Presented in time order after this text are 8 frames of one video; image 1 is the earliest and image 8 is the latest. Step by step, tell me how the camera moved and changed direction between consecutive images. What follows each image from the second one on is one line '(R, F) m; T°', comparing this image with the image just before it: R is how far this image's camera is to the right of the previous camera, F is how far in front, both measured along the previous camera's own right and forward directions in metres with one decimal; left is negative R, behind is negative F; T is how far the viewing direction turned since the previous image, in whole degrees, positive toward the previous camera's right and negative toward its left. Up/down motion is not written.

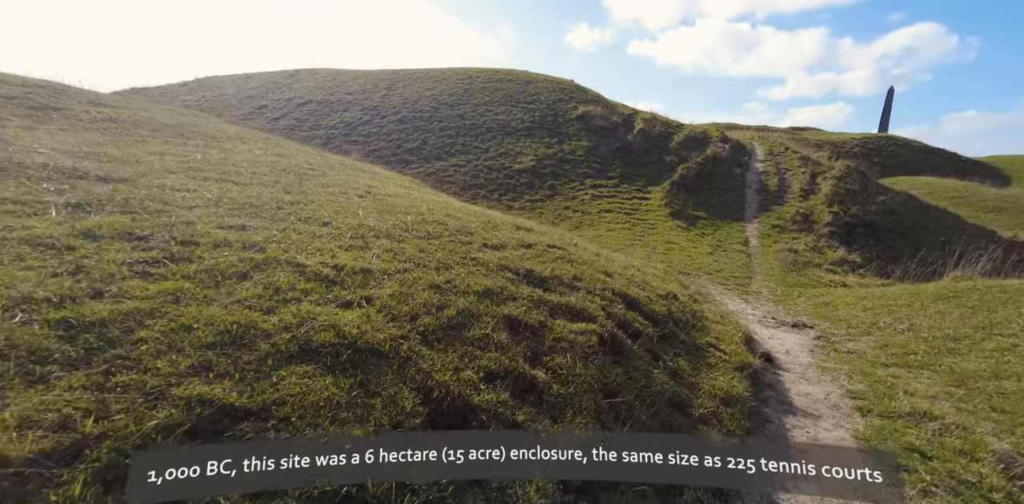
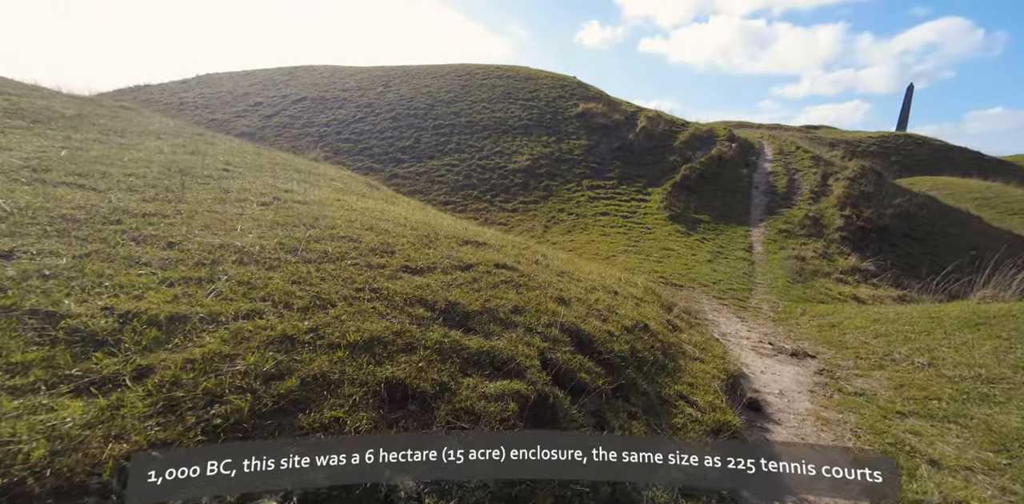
(+1.1, +1.4) m; -1°
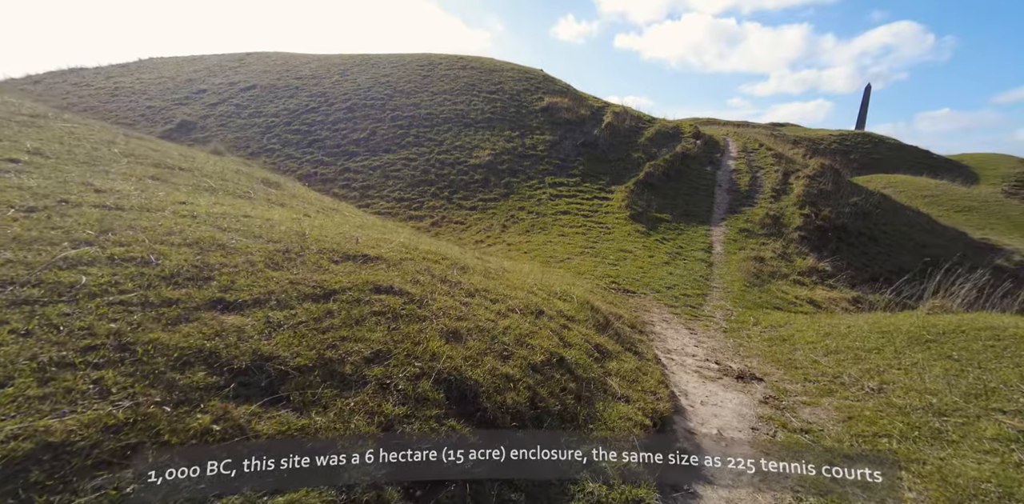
(+1.1, +1.2) m; +3°
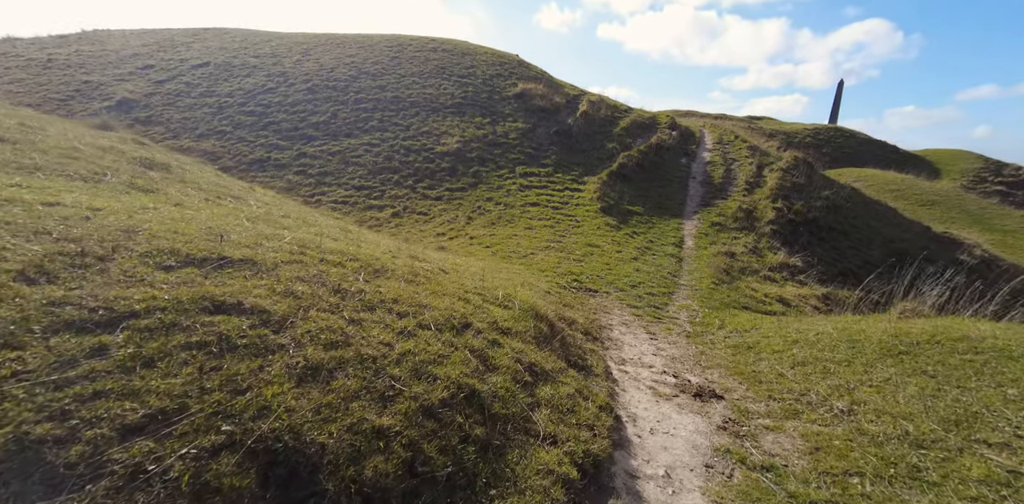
(+0.9, +1.3) m; +3°
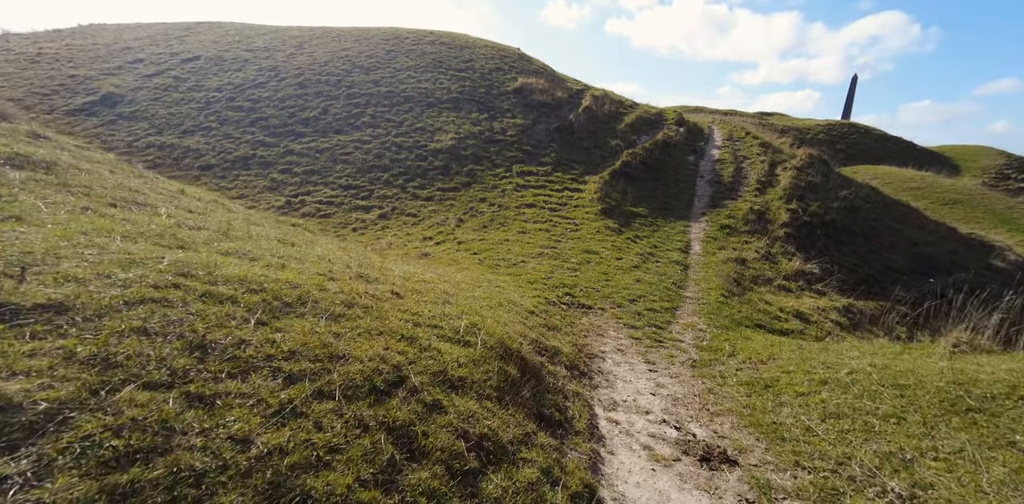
(+0.7, +1.7) m; -1°
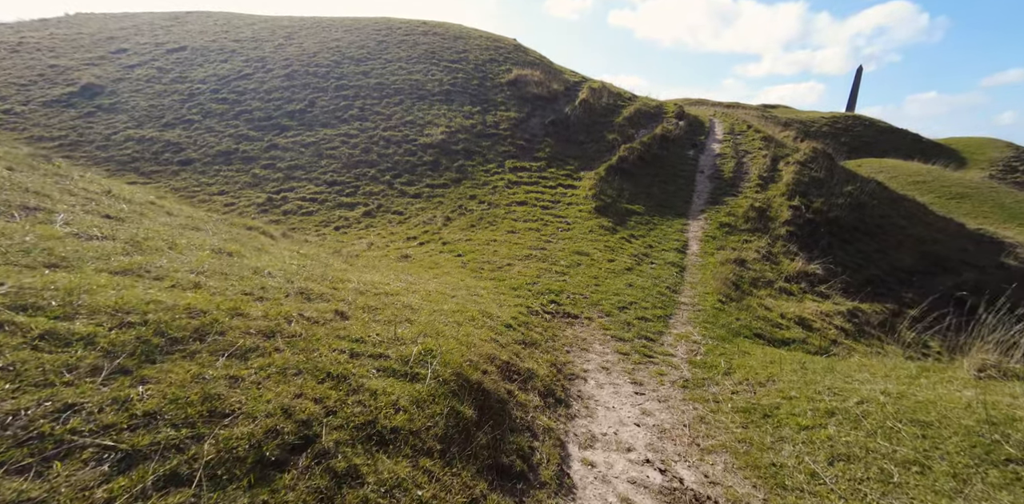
(+0.6, +1.1) m; 0°
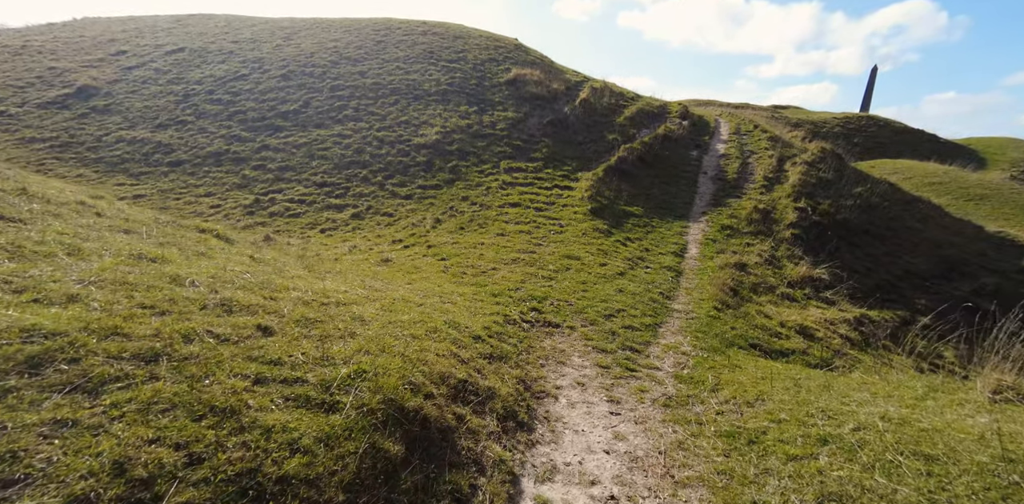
(+0.8, +0.8) m; -1°
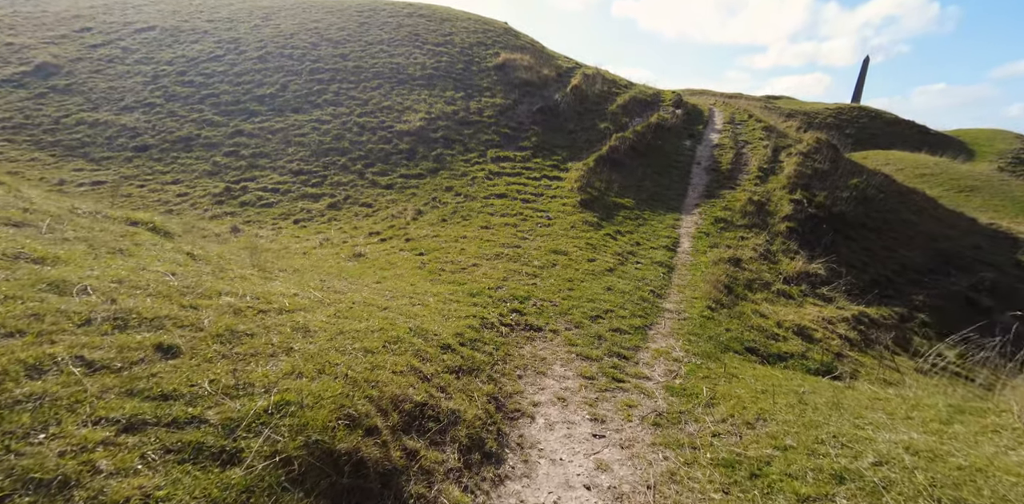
(+0.3, +1.1) m; +1°
